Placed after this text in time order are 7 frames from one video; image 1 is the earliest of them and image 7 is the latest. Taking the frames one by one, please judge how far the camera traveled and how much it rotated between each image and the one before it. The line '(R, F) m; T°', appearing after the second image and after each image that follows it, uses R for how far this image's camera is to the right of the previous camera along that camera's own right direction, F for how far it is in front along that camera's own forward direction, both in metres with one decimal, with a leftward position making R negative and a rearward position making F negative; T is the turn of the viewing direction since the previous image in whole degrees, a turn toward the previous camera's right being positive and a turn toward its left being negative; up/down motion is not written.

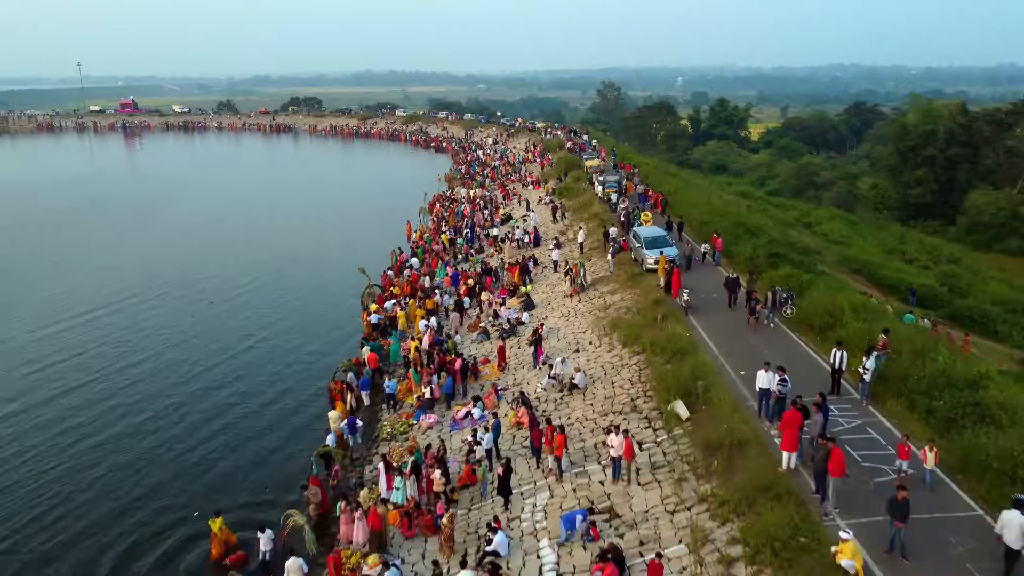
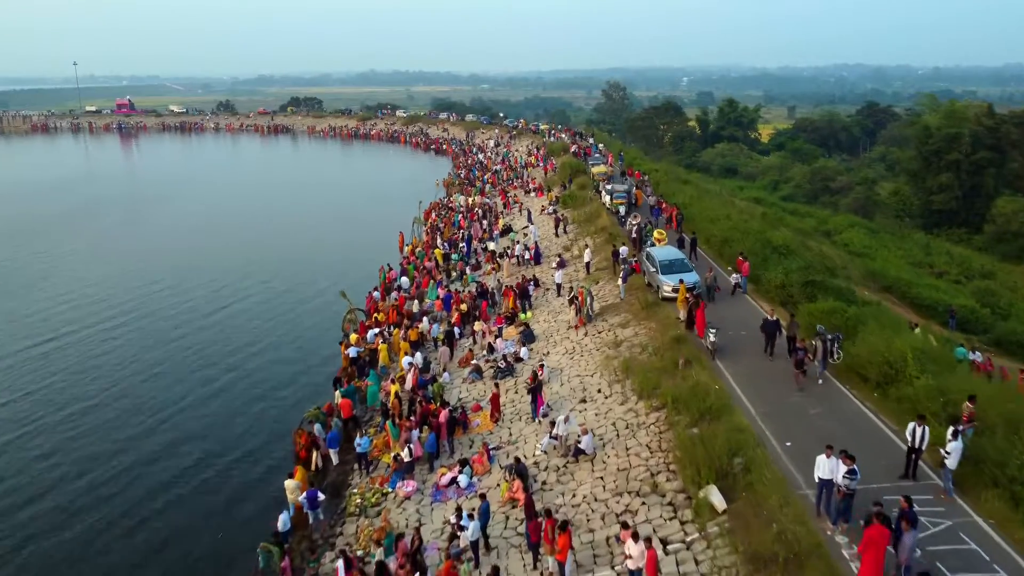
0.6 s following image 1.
(+0.2, +3.0) m; 0°
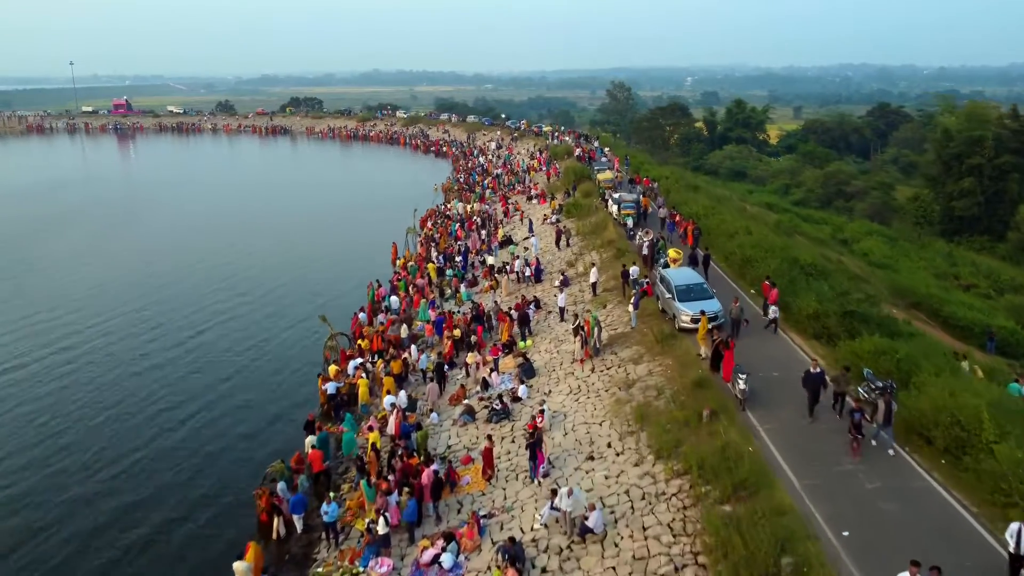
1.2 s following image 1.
(+0.2, +2.5) m; 0°
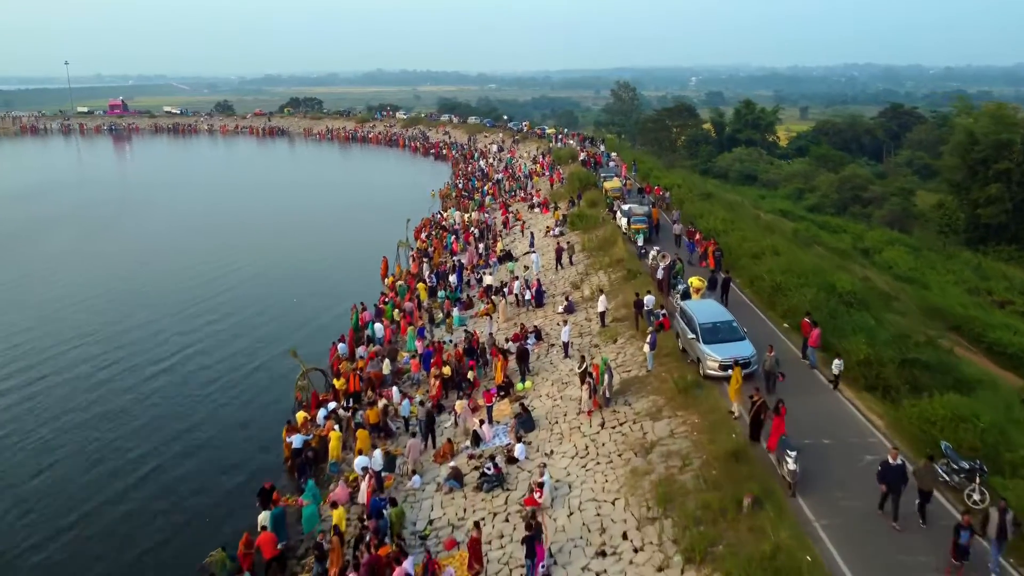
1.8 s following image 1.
(+0.2, +2.8) m; 0°
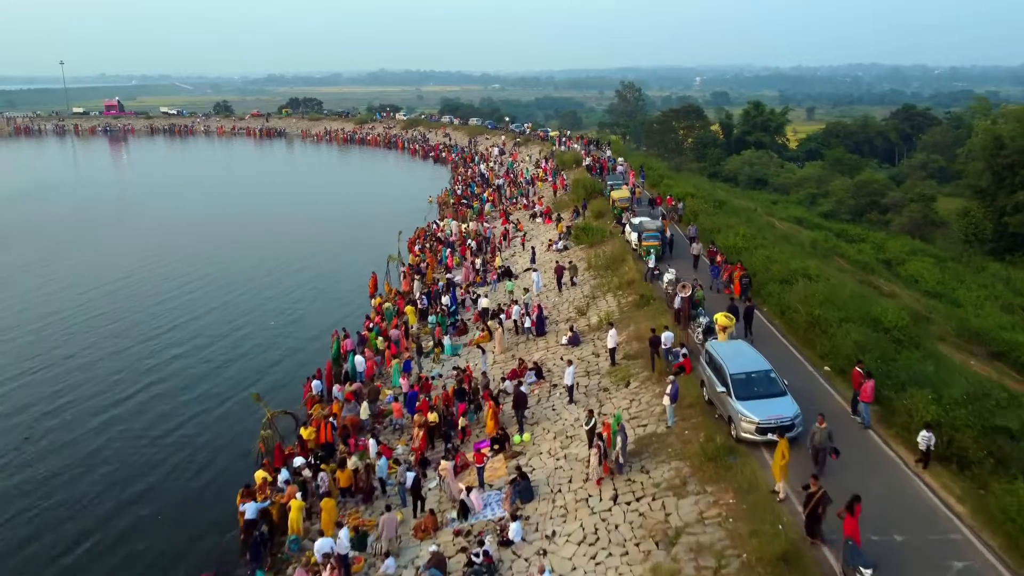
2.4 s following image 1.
(+0.2, +2.7) m; 0°
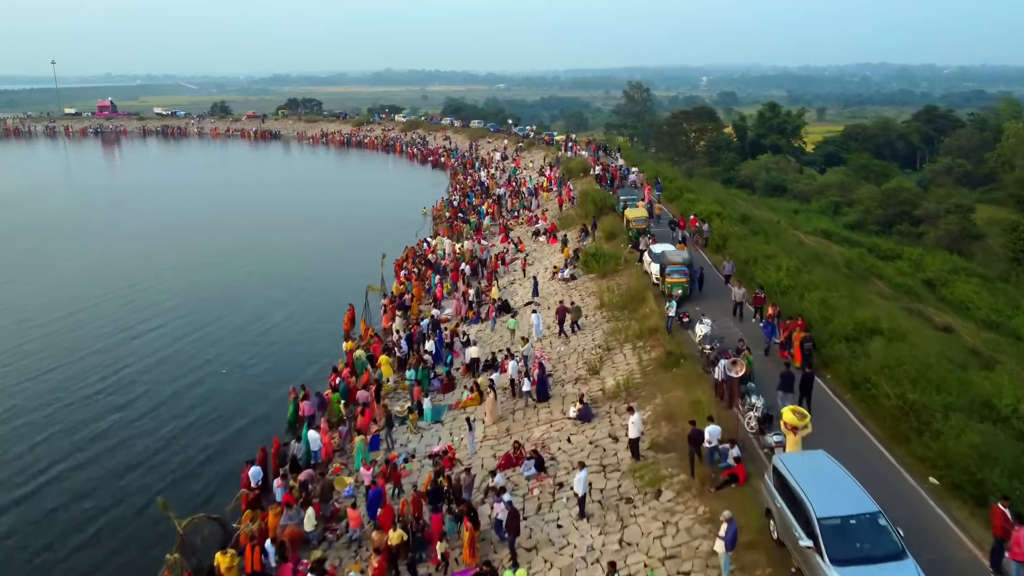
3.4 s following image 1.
(+0.3, +4.4) m; 0°
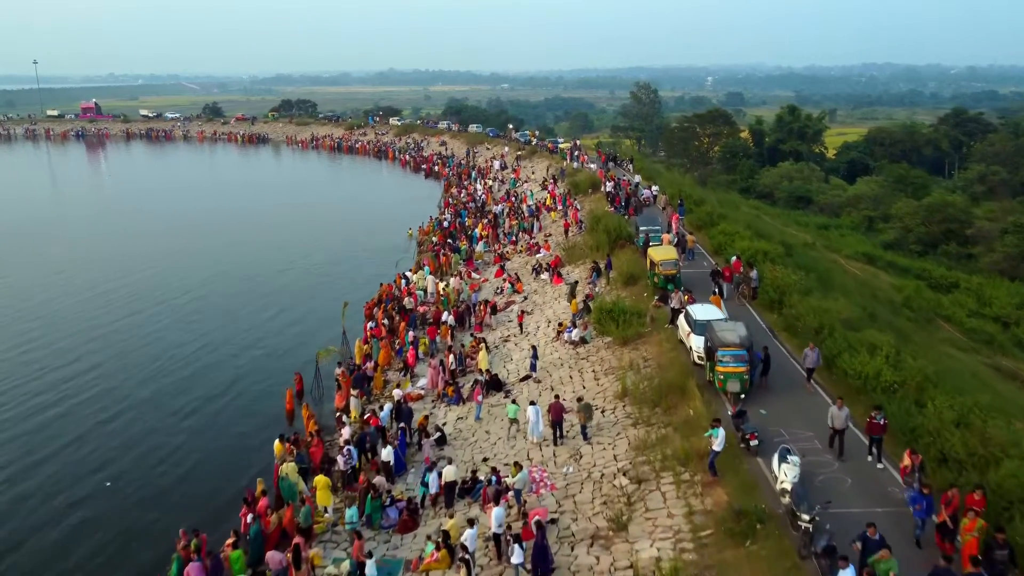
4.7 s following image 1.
(+0.3, +6.1) m; 0°
